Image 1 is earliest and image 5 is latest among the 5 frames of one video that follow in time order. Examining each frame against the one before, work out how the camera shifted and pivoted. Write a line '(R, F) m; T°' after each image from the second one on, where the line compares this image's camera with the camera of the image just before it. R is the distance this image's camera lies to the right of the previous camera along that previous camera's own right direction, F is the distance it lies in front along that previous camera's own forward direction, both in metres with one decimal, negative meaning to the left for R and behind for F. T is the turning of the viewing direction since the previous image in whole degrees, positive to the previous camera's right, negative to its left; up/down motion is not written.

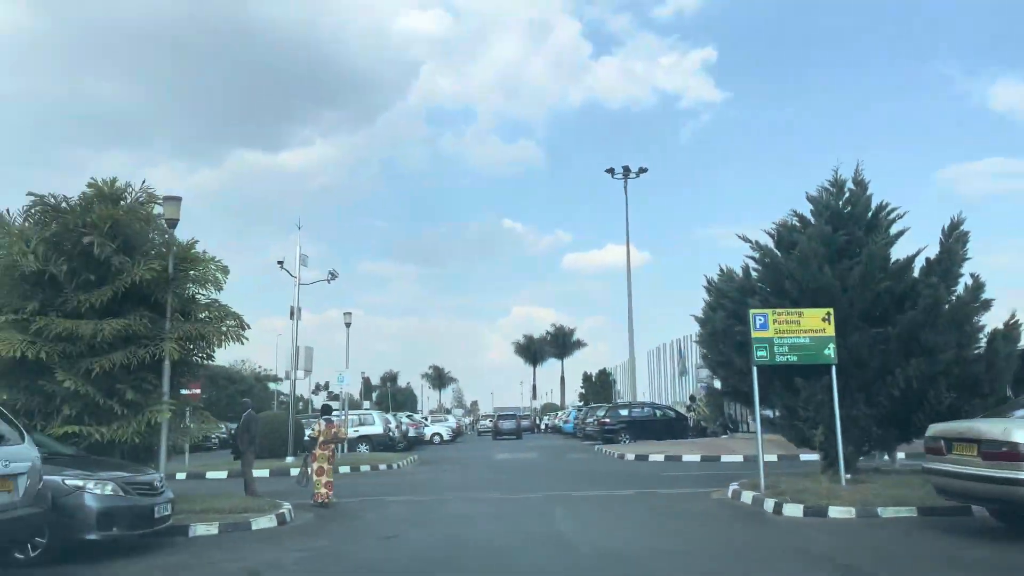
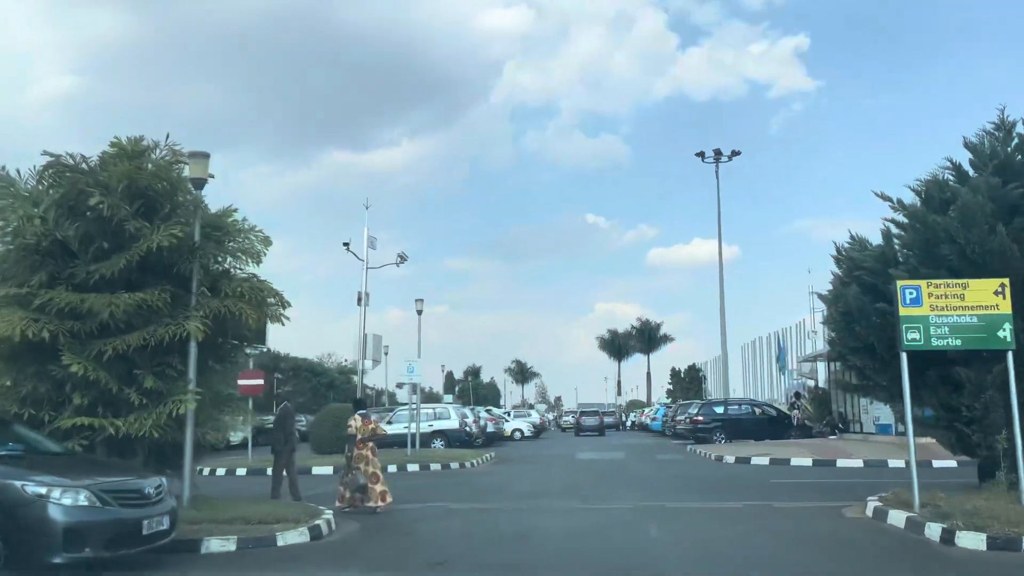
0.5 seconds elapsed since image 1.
(0.0, +2.2) m; -6°
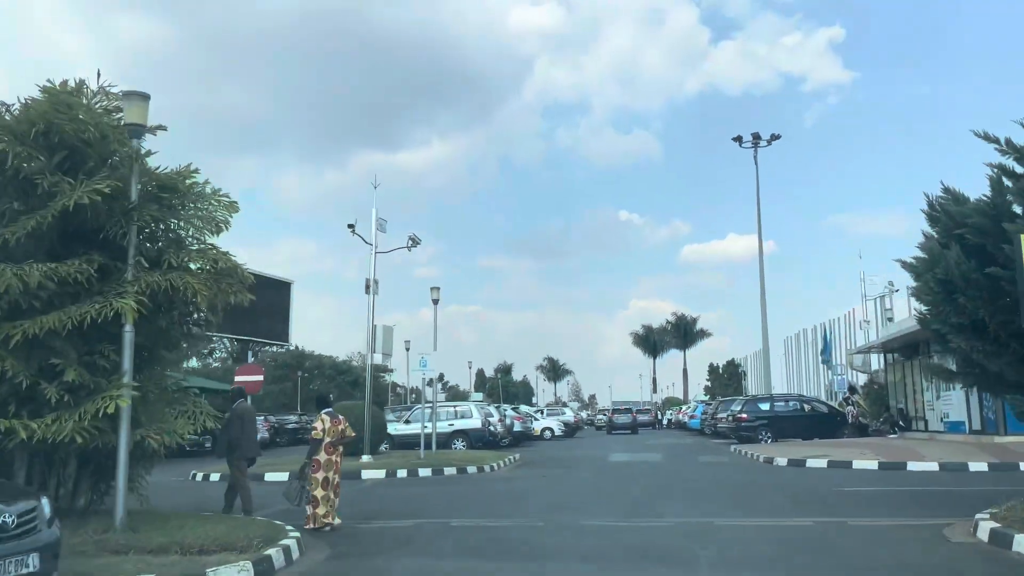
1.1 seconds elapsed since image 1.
(+0.3, +2.1) m; -2°
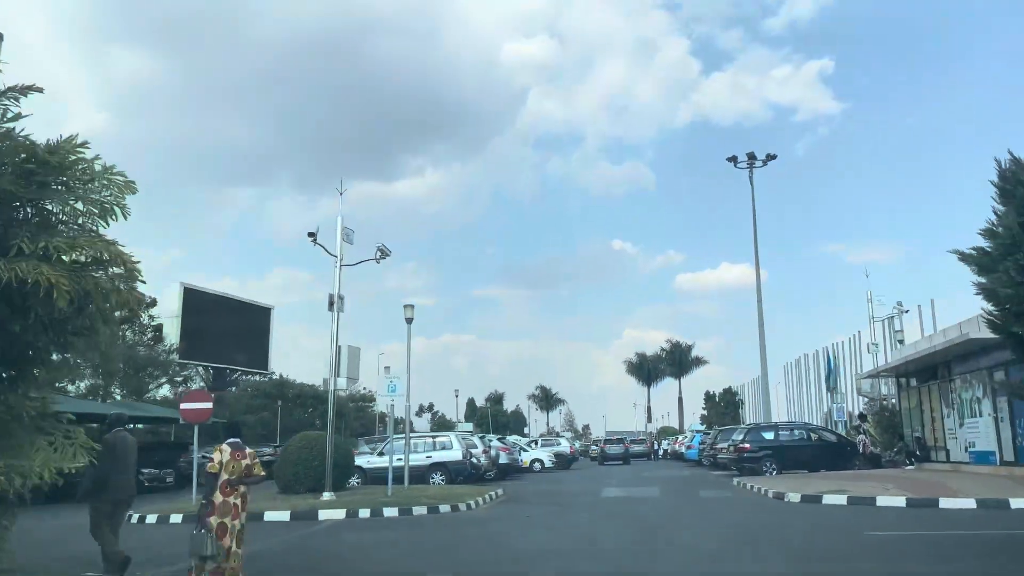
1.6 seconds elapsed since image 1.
(+0.3, +2.0) m; 0°
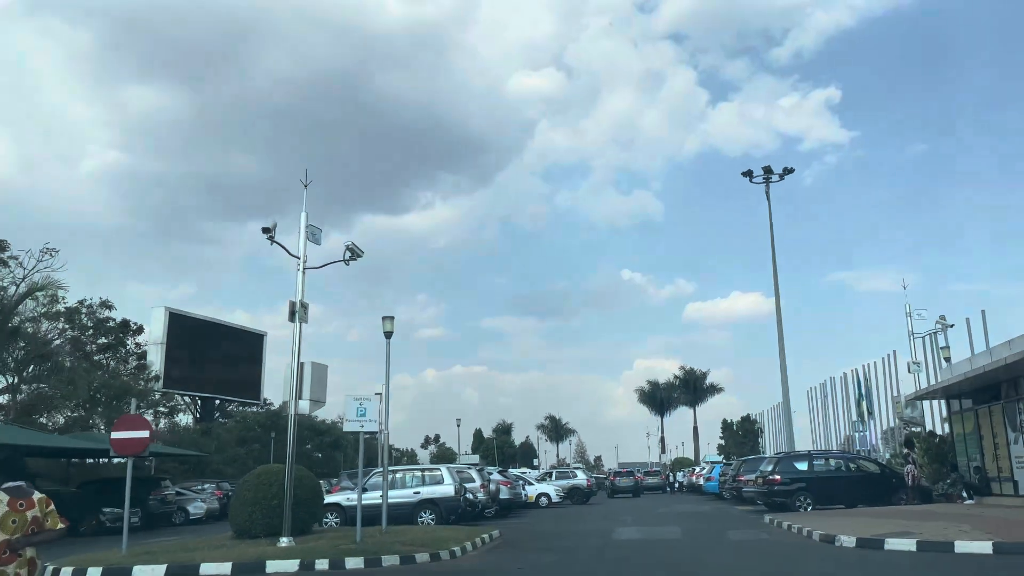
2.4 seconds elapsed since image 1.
(+0.3, +2.8) m; -1°
